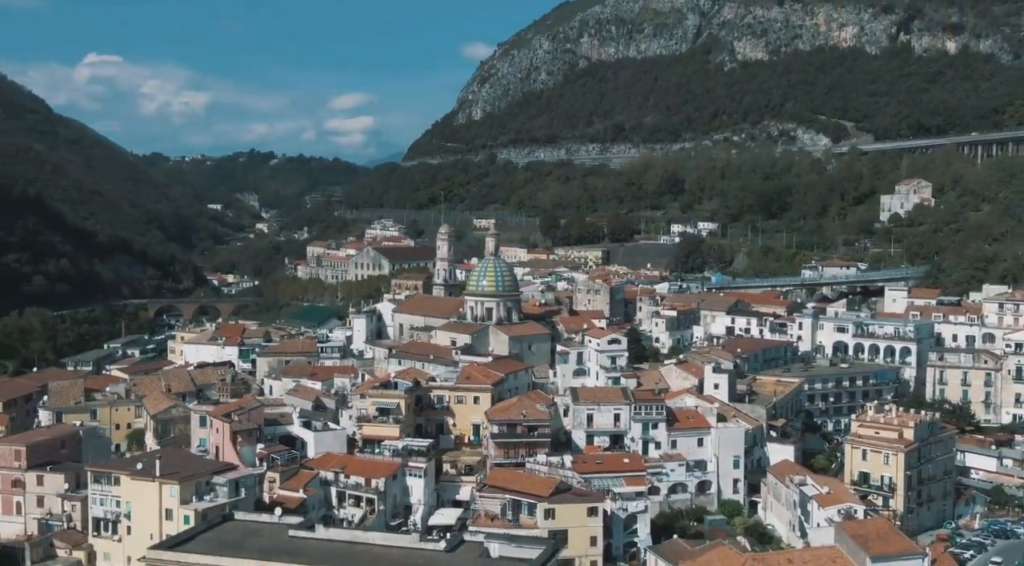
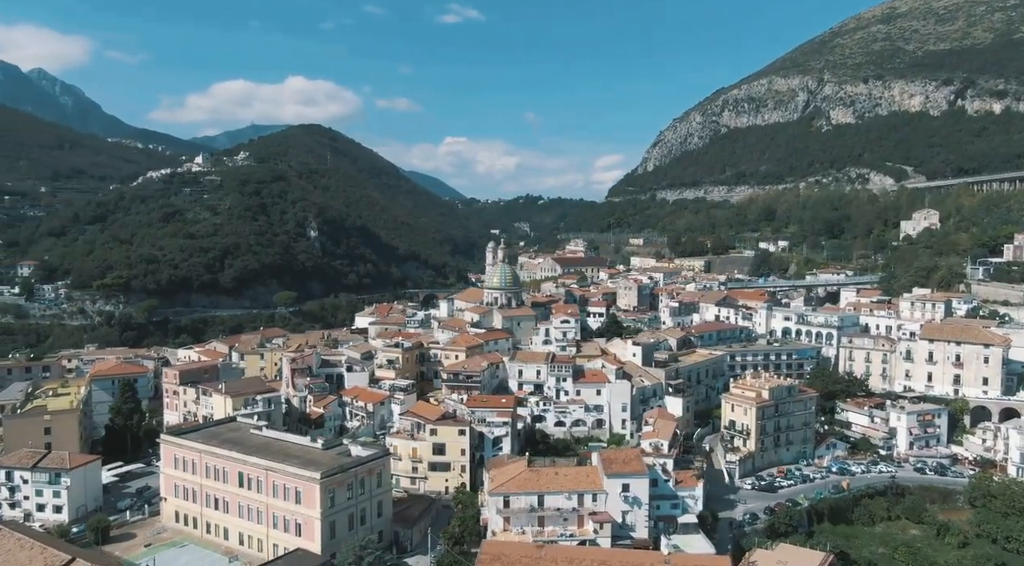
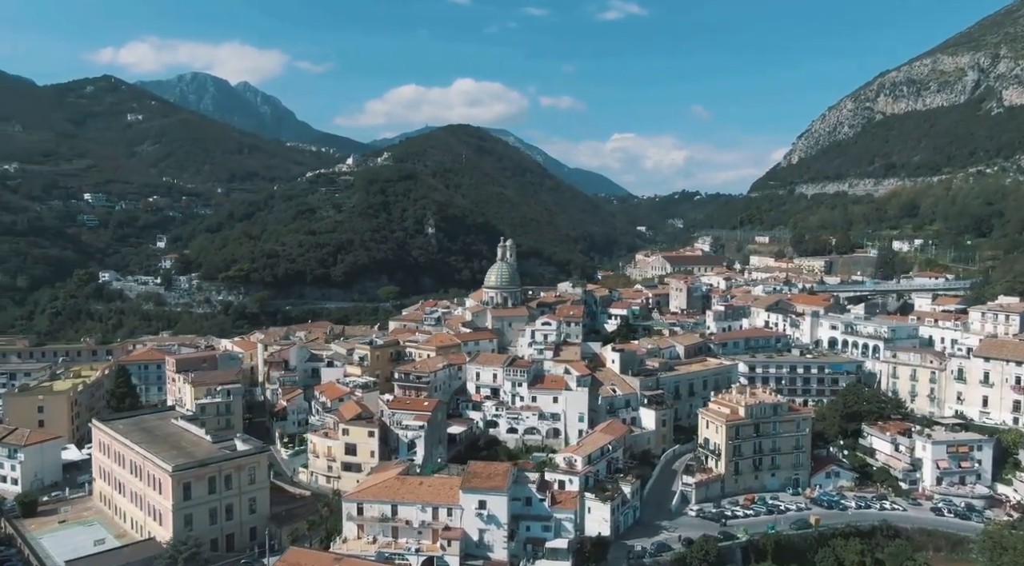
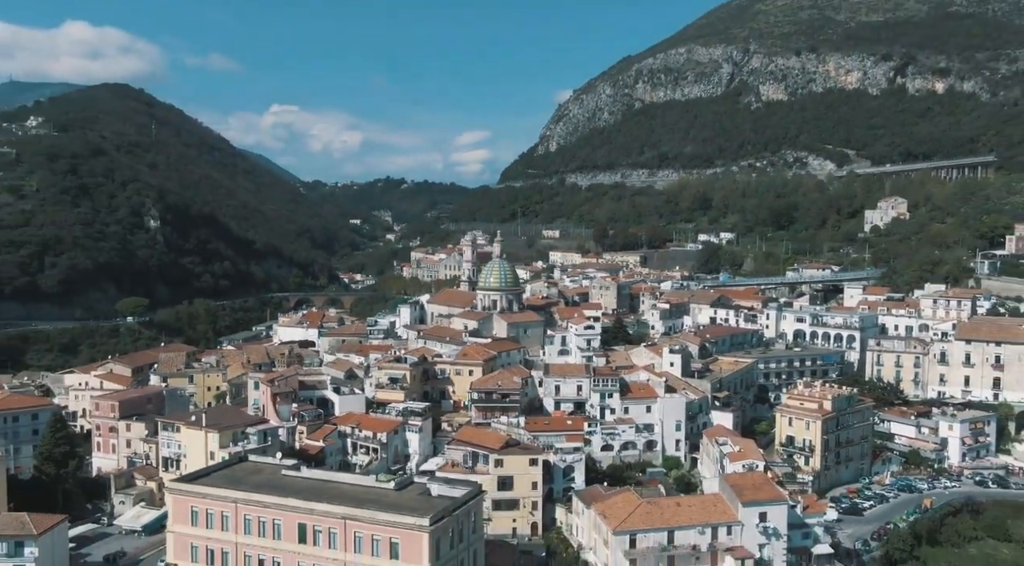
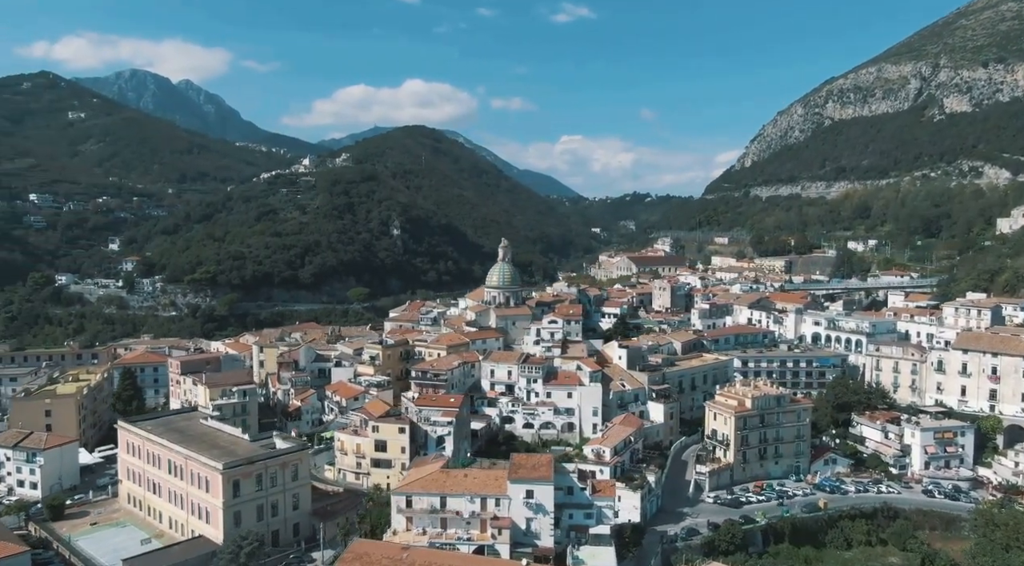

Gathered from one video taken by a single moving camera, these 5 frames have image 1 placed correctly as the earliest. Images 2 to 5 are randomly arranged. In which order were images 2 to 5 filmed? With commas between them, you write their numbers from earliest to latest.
4, 2, 5, 3
